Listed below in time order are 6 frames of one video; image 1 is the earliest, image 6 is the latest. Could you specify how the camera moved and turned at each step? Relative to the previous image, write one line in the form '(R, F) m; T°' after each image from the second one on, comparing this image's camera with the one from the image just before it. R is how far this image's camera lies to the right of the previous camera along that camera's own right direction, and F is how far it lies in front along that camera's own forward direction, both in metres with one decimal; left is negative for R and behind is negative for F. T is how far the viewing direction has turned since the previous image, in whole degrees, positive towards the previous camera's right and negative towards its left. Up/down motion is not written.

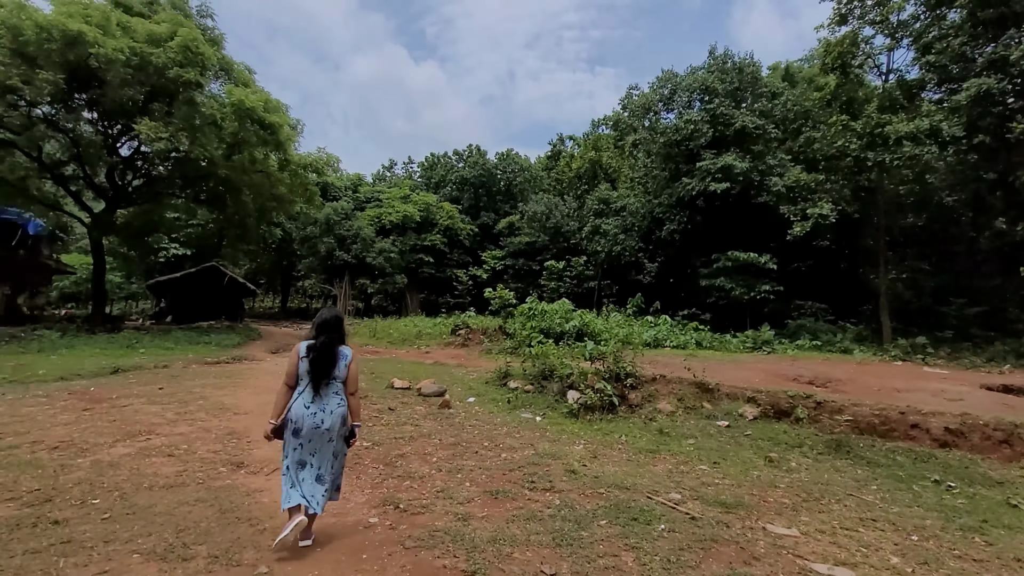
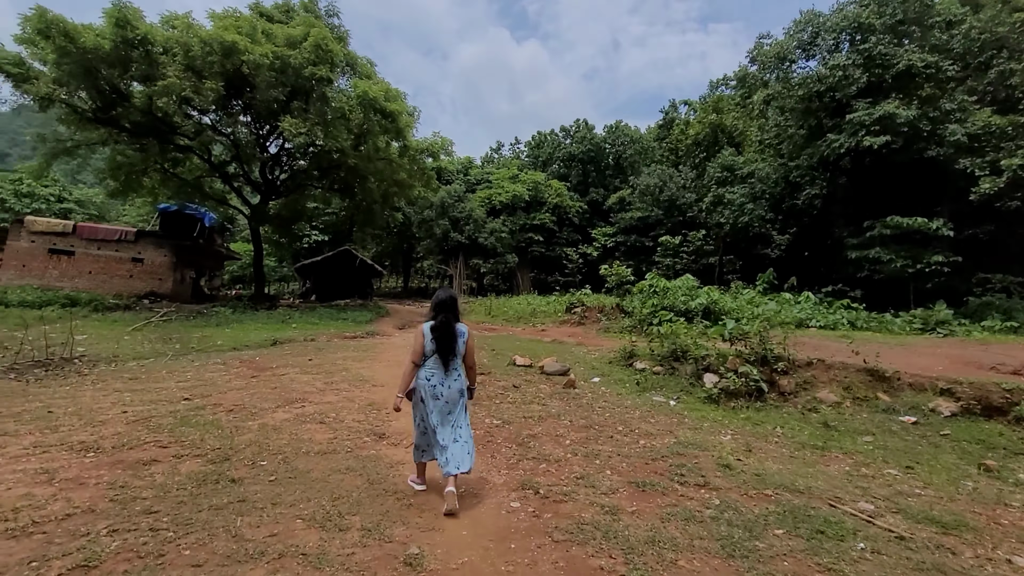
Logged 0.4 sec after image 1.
(-0.3, +0.3) m; -13°
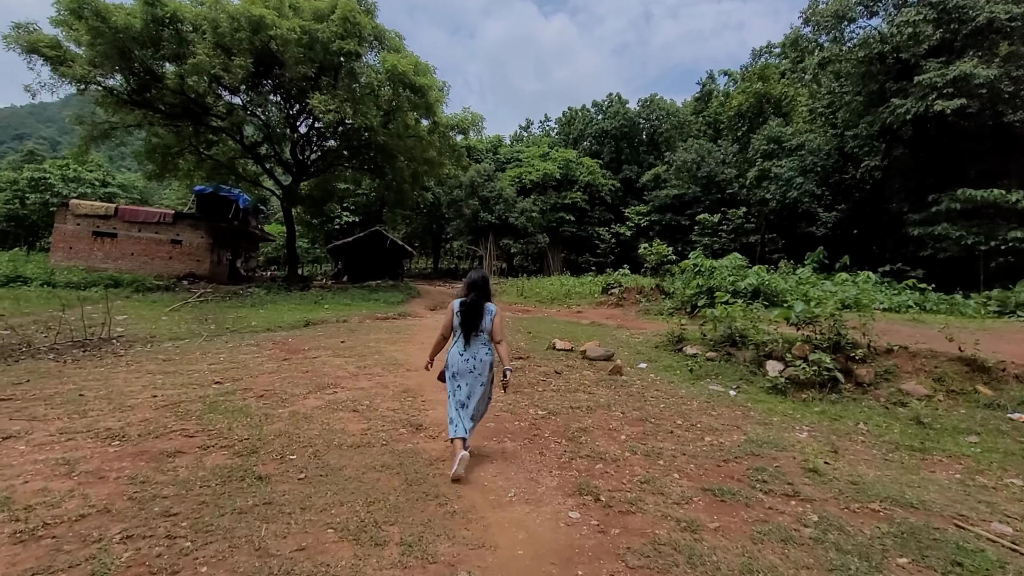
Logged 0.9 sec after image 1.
(-0.2, +0.5) m; -3°
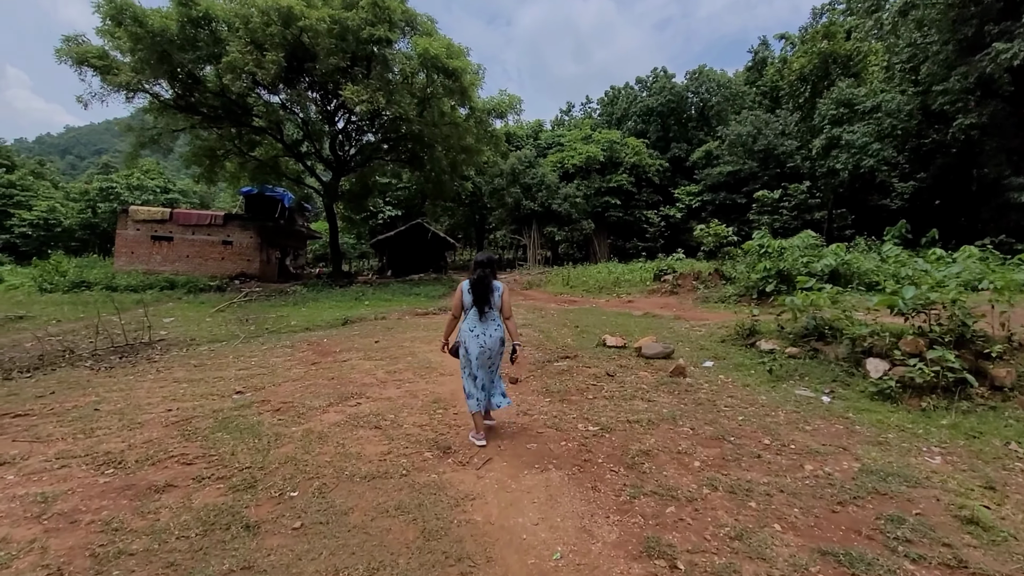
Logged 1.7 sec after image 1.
(0.0, +0.8) m; -6°
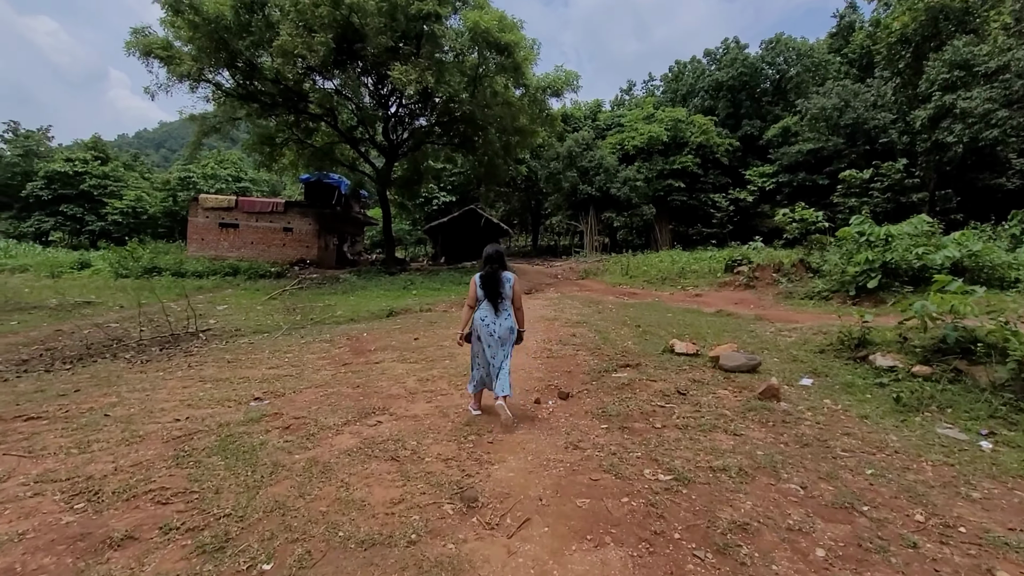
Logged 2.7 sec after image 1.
(+0.1, +0.9) m; -7°
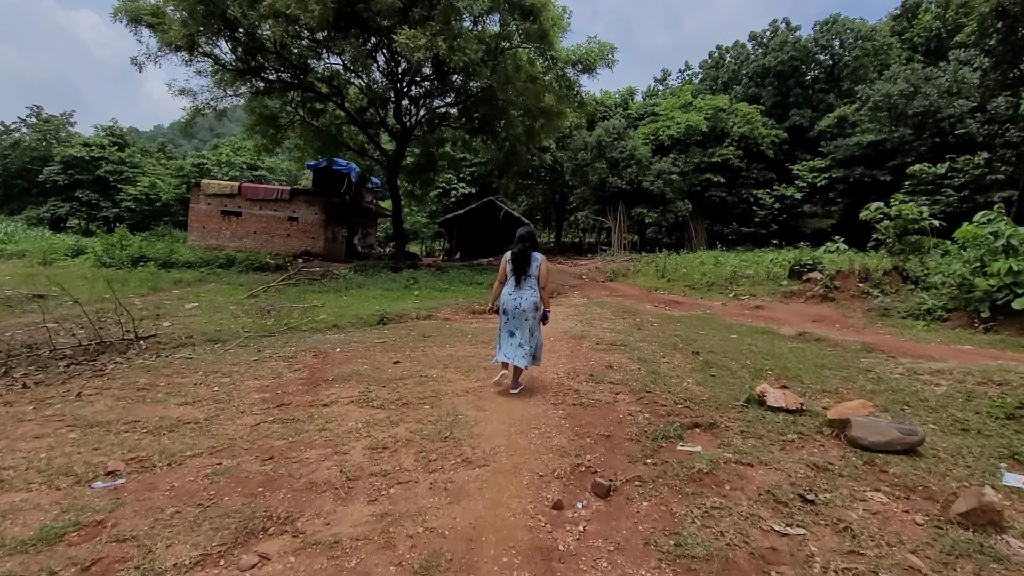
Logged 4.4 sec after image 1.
(+0.1, +1.9) m; -3°
